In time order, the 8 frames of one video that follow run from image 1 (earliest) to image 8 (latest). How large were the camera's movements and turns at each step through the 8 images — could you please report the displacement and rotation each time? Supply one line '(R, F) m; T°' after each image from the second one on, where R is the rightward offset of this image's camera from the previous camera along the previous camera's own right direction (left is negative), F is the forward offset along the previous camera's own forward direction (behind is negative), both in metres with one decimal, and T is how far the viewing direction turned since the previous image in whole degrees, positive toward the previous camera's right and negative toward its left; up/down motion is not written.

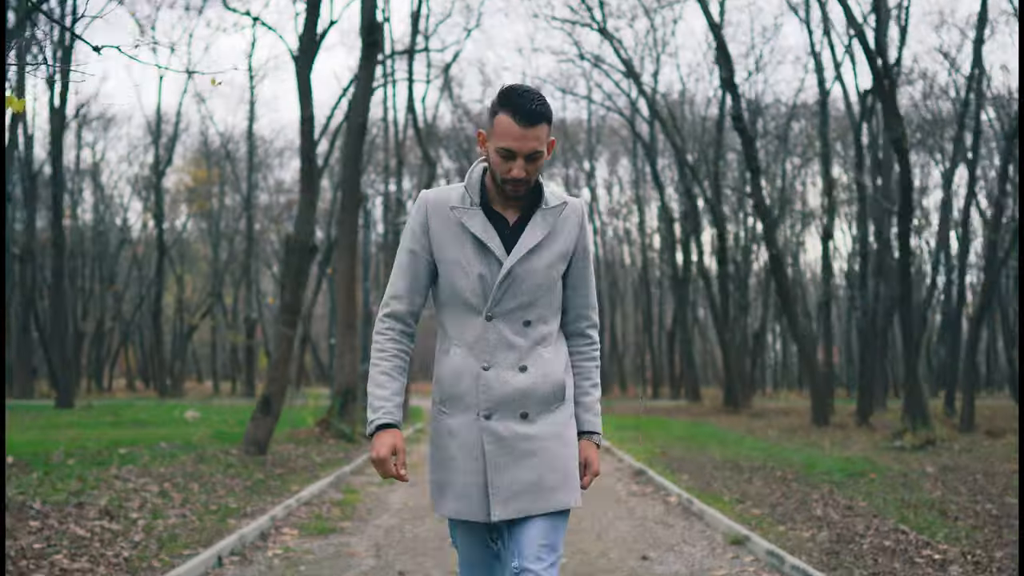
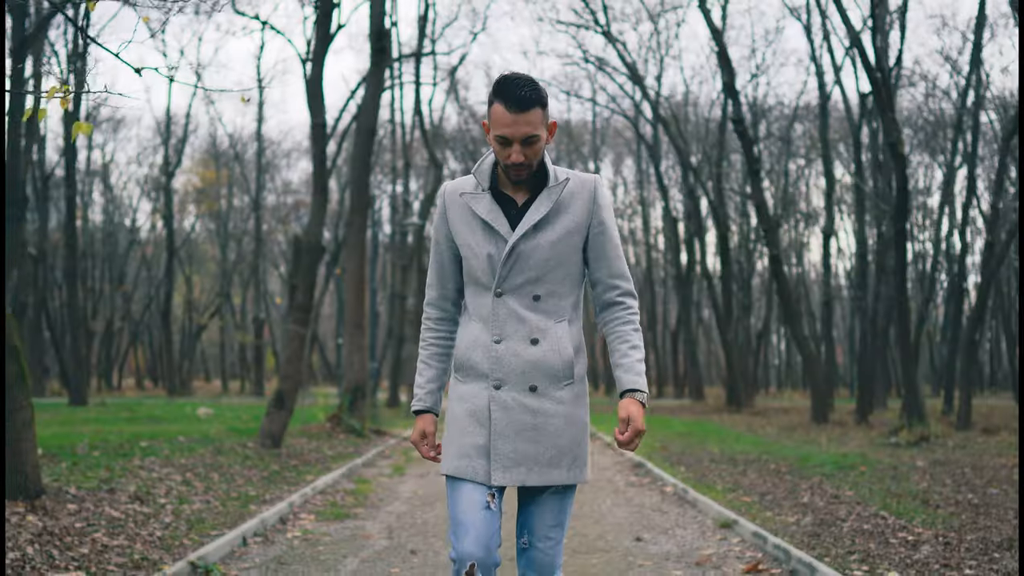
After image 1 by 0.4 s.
(0.0, -0.5) m; 0°
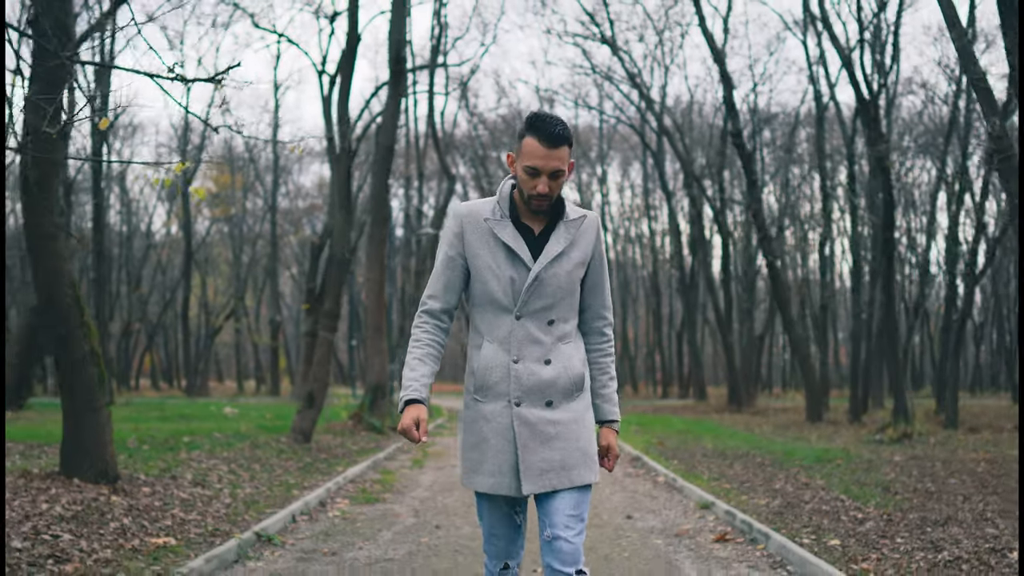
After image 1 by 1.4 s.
(0.0, -1.1) m; 0°
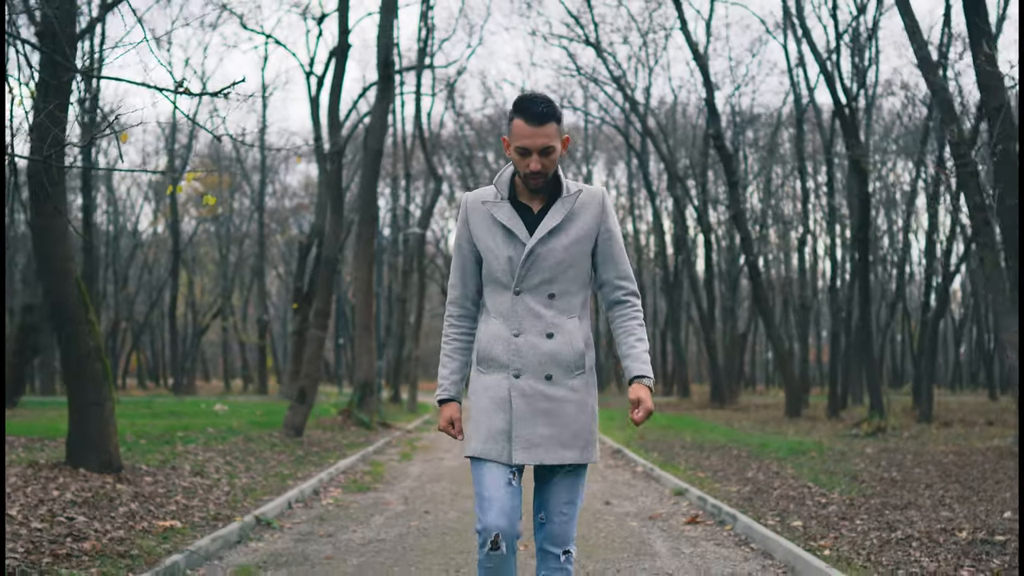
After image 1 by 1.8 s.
(0.0, -0.4) m; +1°
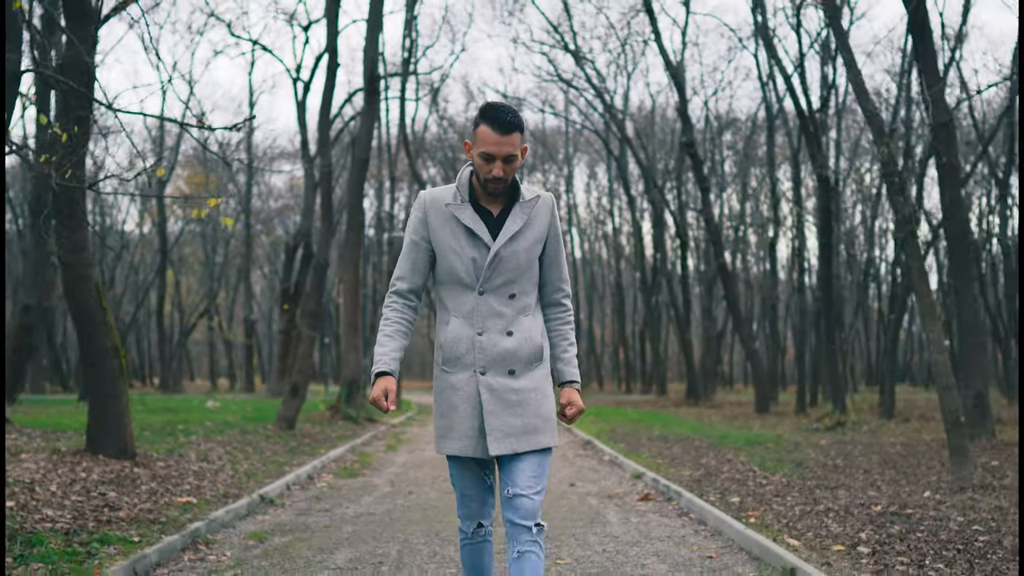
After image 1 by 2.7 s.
(+0.1, -1.0) m; +1°
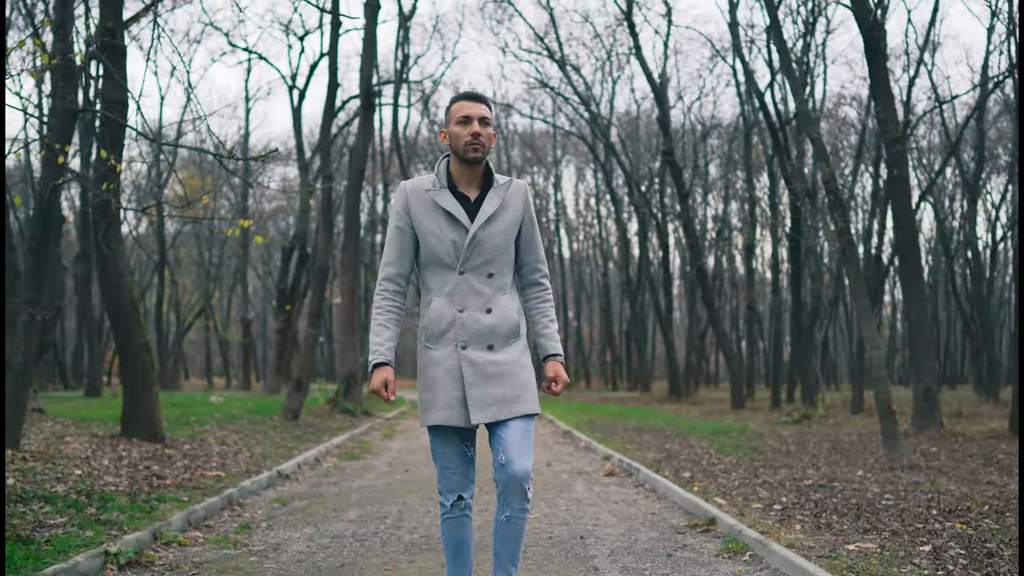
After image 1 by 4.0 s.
(+0.1, -1.3) m; +1°
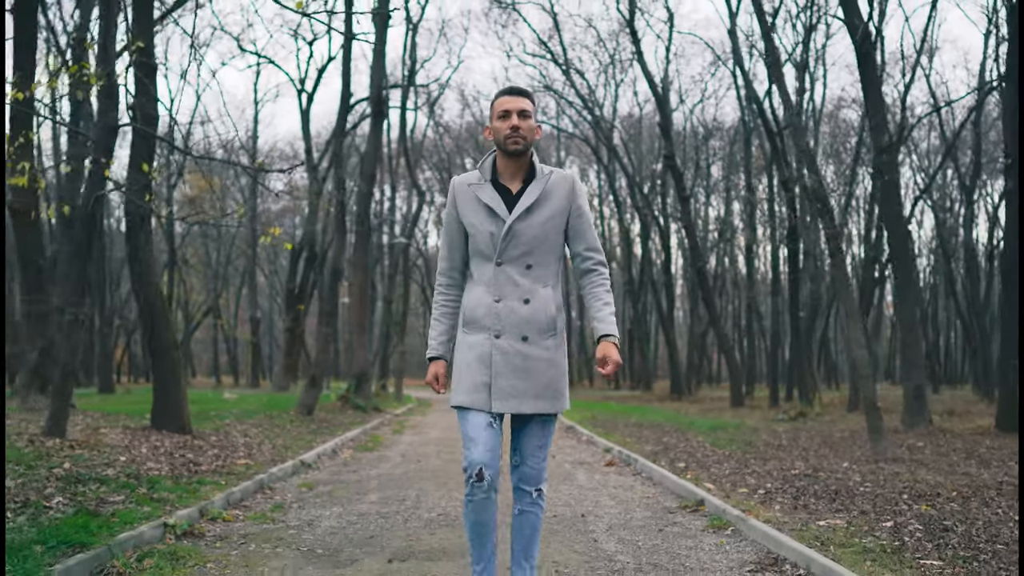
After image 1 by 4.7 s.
(0.0, -0.7) m; 0°
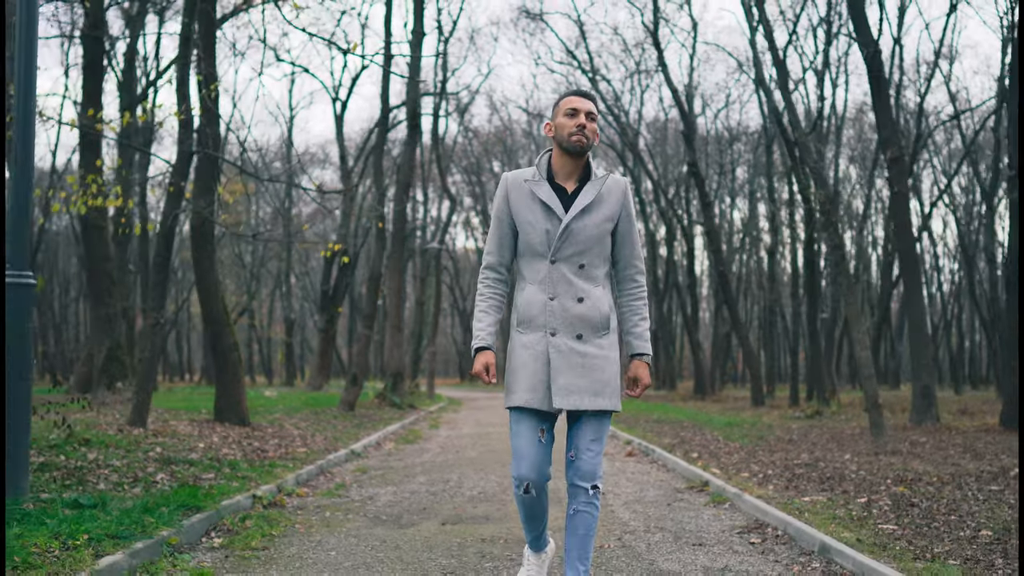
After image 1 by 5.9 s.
(0.0, -1.1) m; -2°
